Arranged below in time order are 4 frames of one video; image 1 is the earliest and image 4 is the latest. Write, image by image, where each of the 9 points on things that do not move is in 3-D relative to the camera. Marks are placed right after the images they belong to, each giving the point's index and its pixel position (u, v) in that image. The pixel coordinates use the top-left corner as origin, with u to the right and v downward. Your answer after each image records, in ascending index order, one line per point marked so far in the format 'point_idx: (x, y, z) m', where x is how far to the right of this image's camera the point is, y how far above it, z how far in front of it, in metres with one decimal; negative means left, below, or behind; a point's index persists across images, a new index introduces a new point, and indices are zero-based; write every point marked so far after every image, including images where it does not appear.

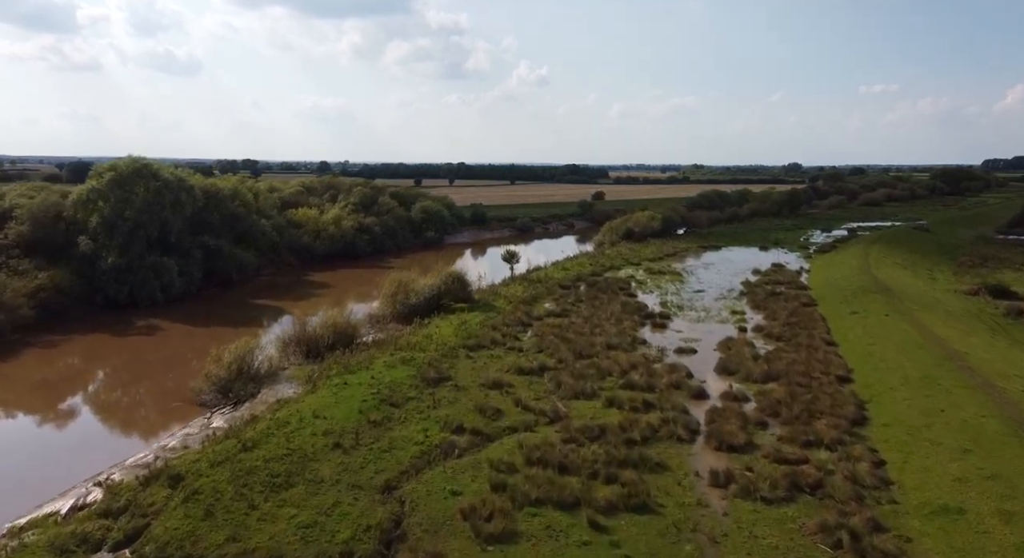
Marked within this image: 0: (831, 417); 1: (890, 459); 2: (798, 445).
0: (+8.2, -3.6, +19.0) m
1: (+8.4, -4.0, +16.4) m
2: (+6.7, -3.9, +17.4) m
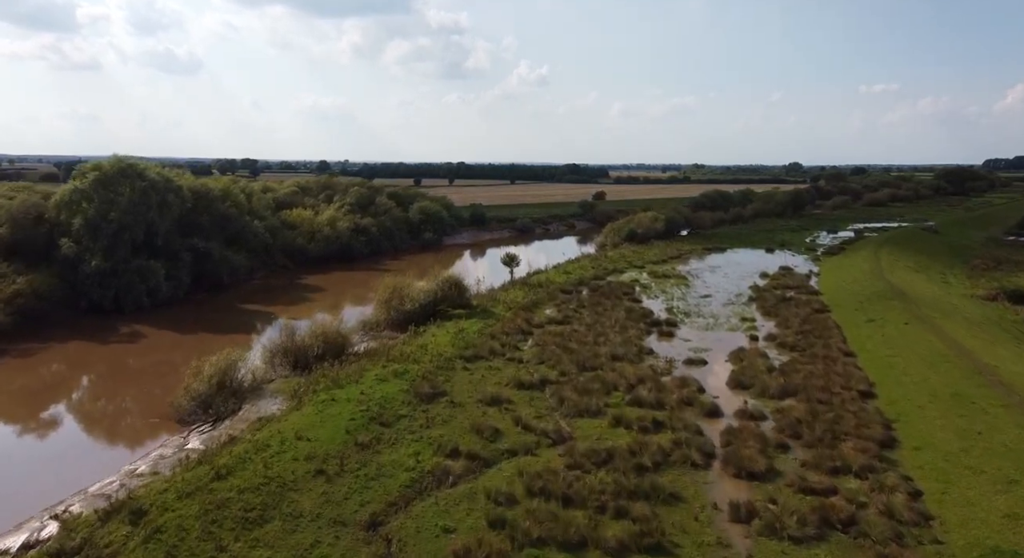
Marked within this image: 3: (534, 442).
0: (+8.2, -3.8, +17.6) m
1: (+8.4, -4.2, +14.9) m
2: (+6.7, -4.2, +15.9) m
3: (+0.5, -3.9, +17.8) m
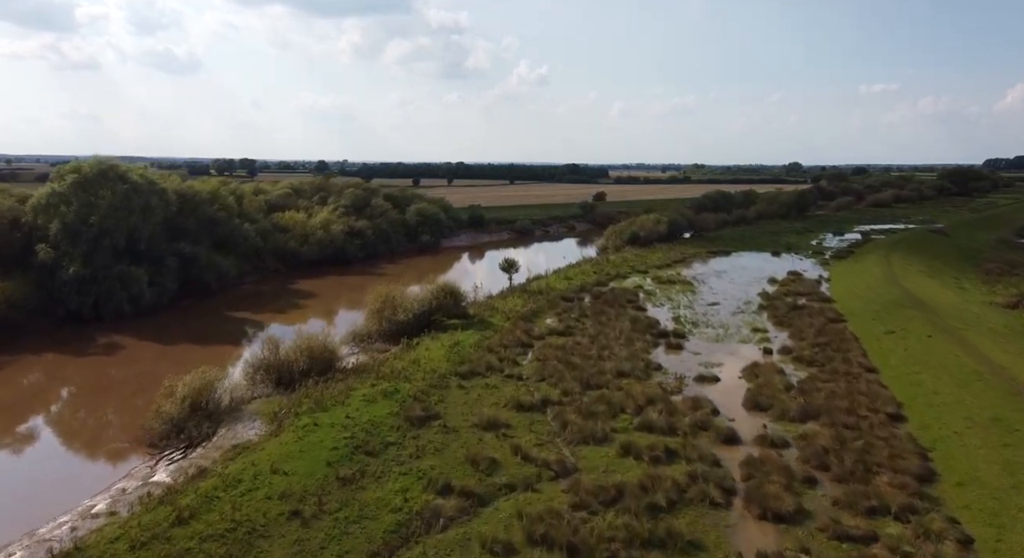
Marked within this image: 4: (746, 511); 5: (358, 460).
0: (+8.2, -4.2, +15.9) m
1: (+8.4, -4.6, +13.2) m
2: (+6.7, -4.5, +14.3) m
3: (+0.5, -4.3, +16.1) m
4: (+4.6, -4.6, +14.6) m
5: (-3.5, -4.1, +16.6) m
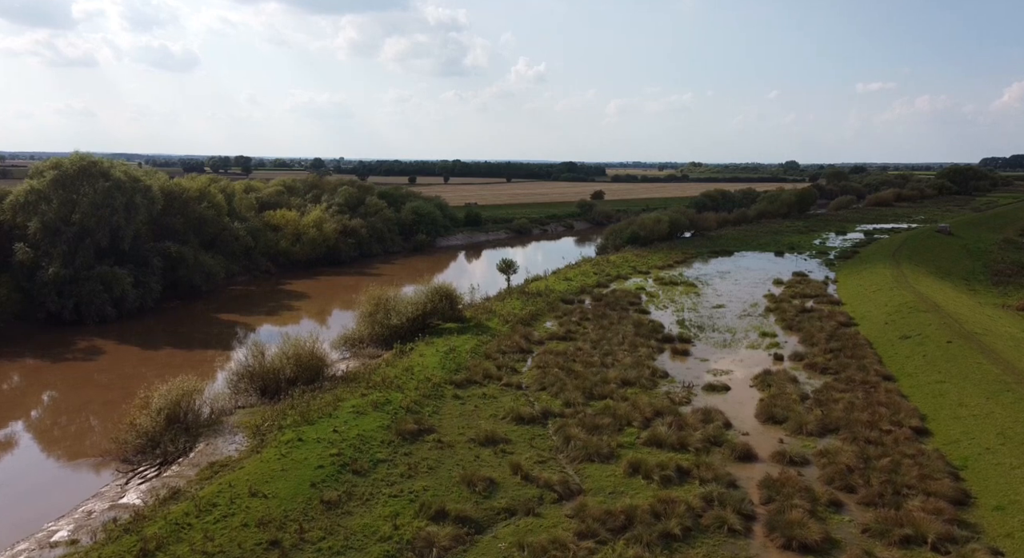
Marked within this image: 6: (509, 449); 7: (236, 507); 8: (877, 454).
0: (+8.2, -4.3, +14.7) m
1: (+8.4, -4.7, +12.0) m
2: (+6.7, -4.7, +13.0) m
3: (+0.5, -4.4, +14.8) m
4: (+4.6, -4.7, +13.3) m
5: (-3.5, -4.2, +15.3) m
6: (-0.1, -4.0, +17.4) m
7: (-5.2, -4.3, +13.9) m
8: (+8.2, -4.0, +16.6) m
